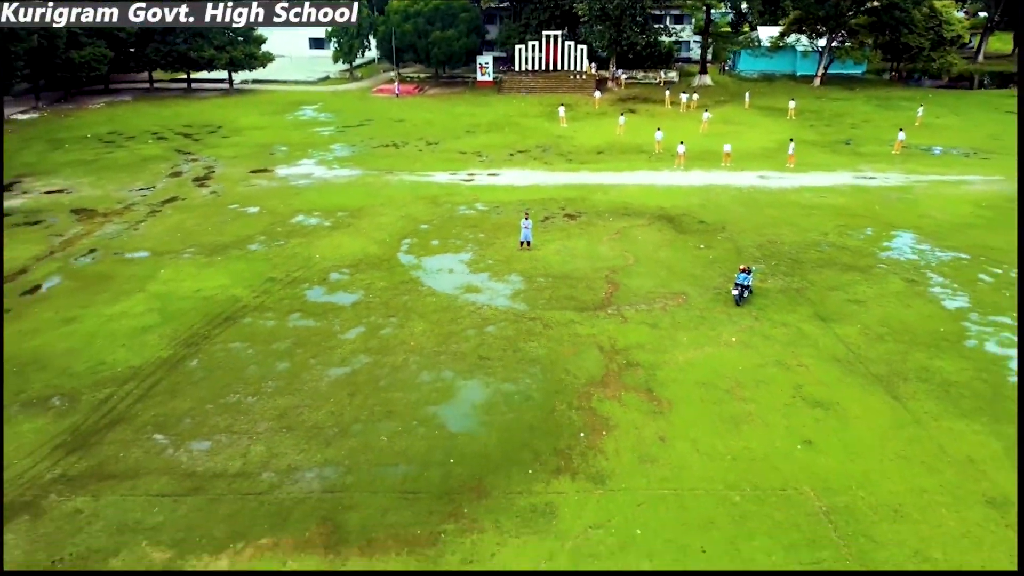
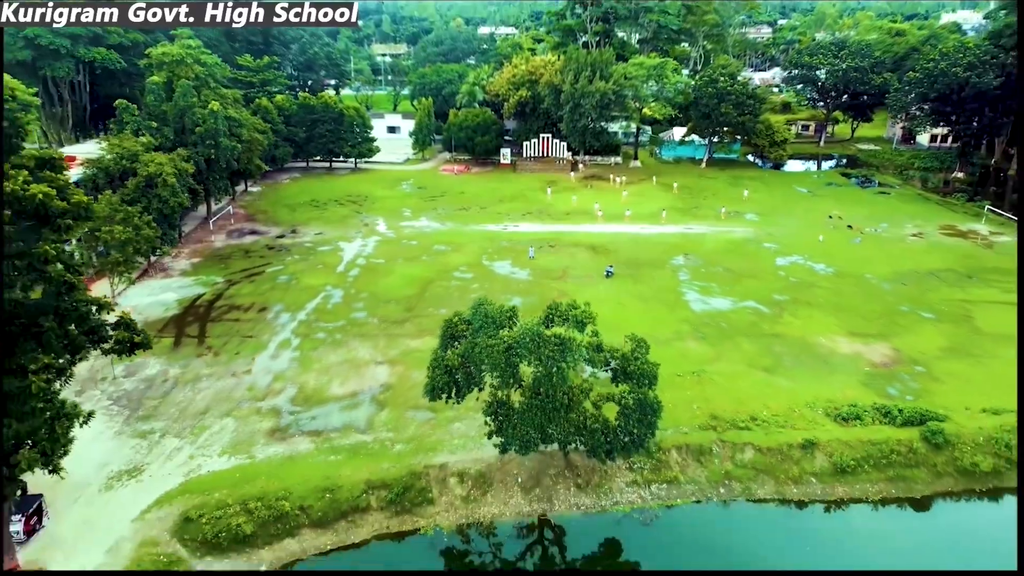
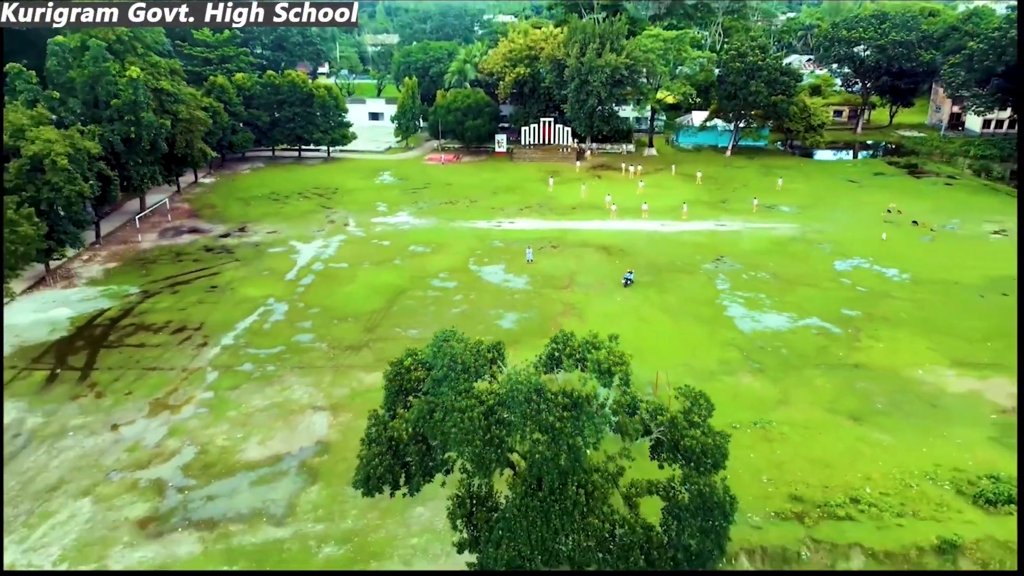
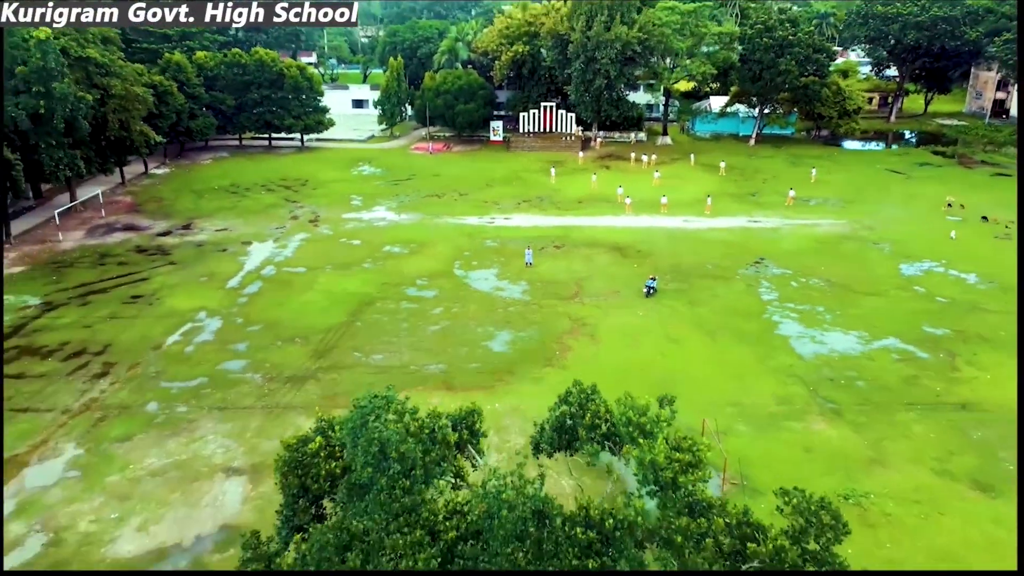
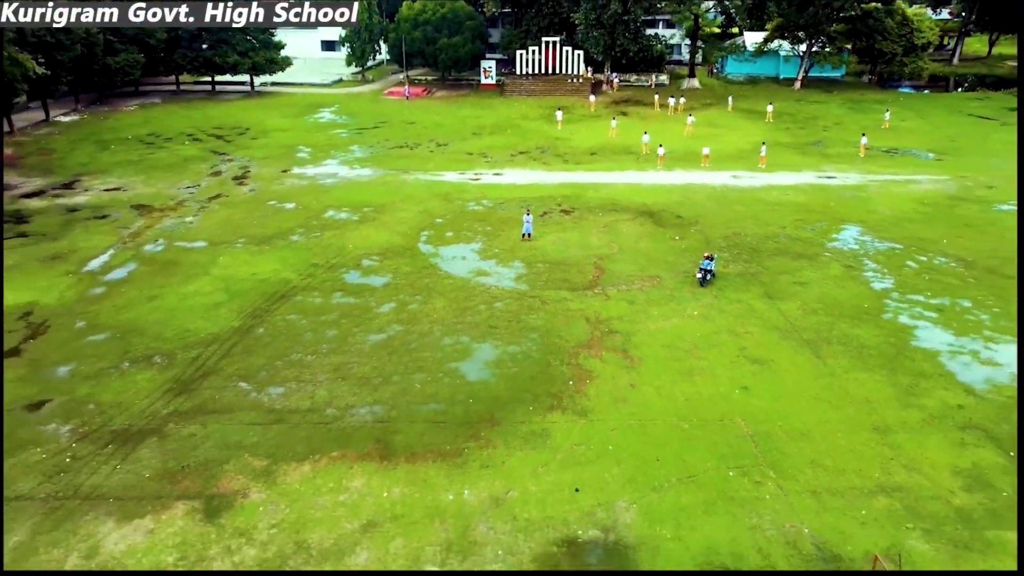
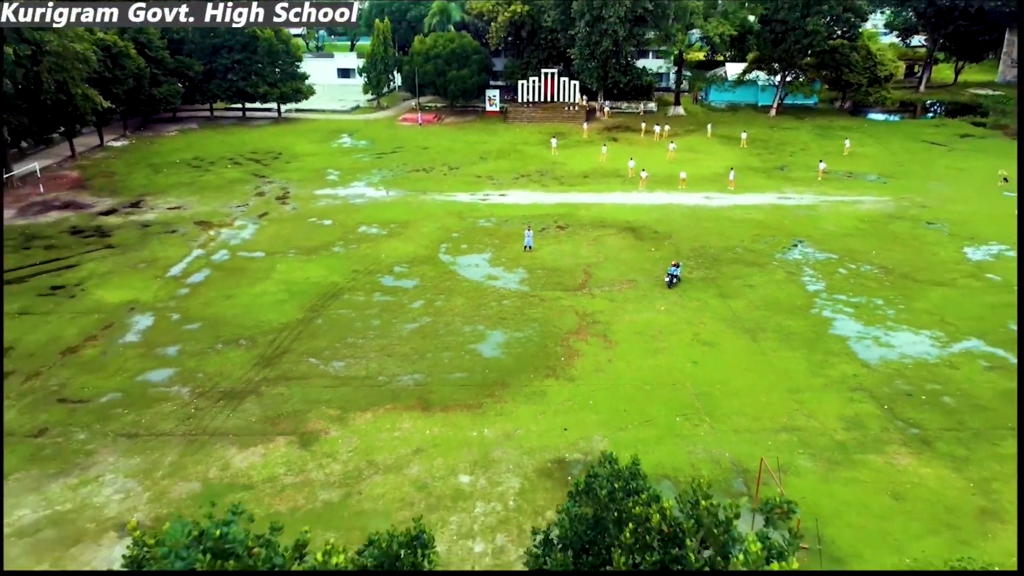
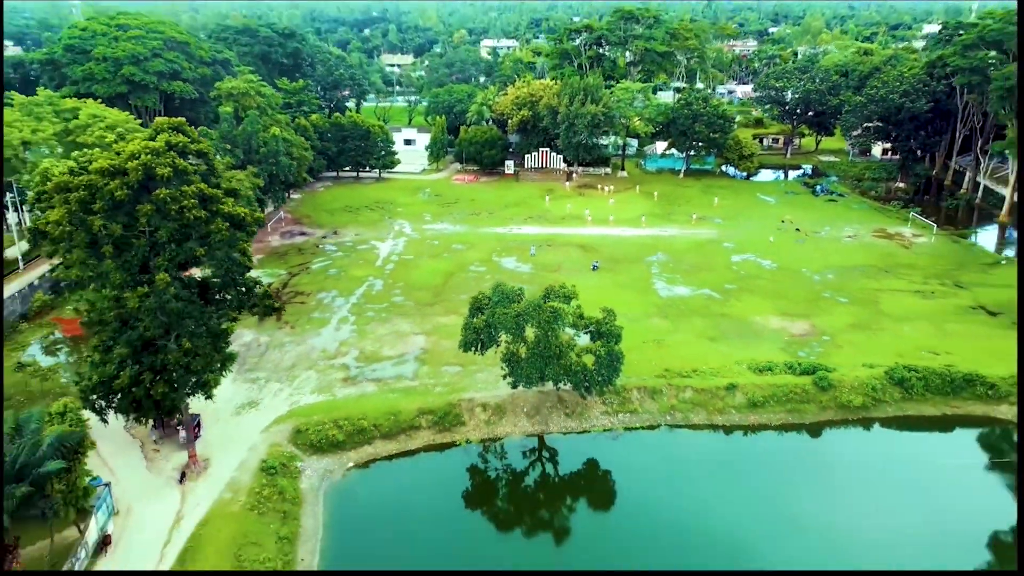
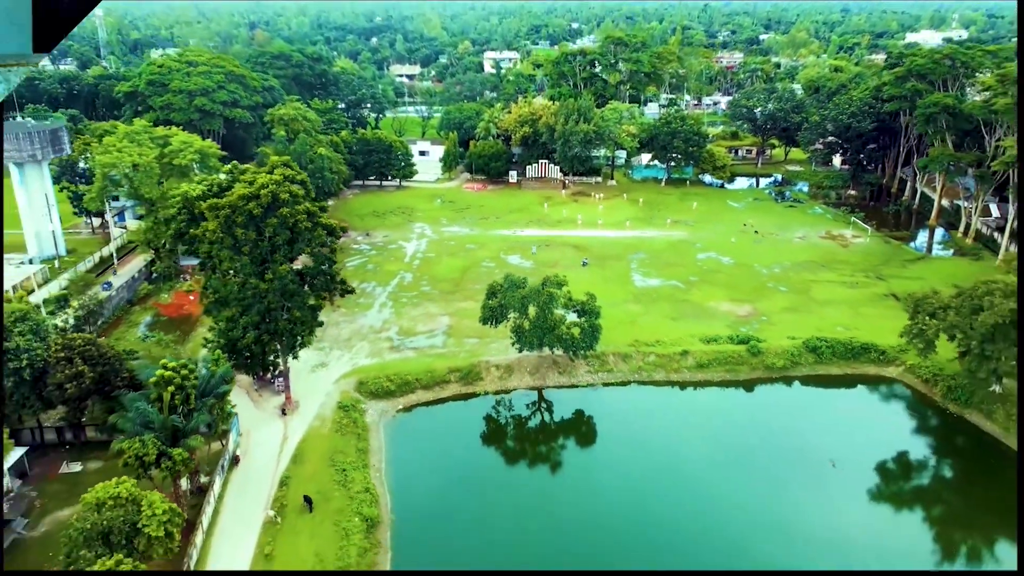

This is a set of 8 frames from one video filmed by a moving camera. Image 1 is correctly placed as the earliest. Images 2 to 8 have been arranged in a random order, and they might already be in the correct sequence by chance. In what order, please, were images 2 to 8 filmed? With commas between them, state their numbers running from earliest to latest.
5, 6, 4, 3, 2, 7, 8
